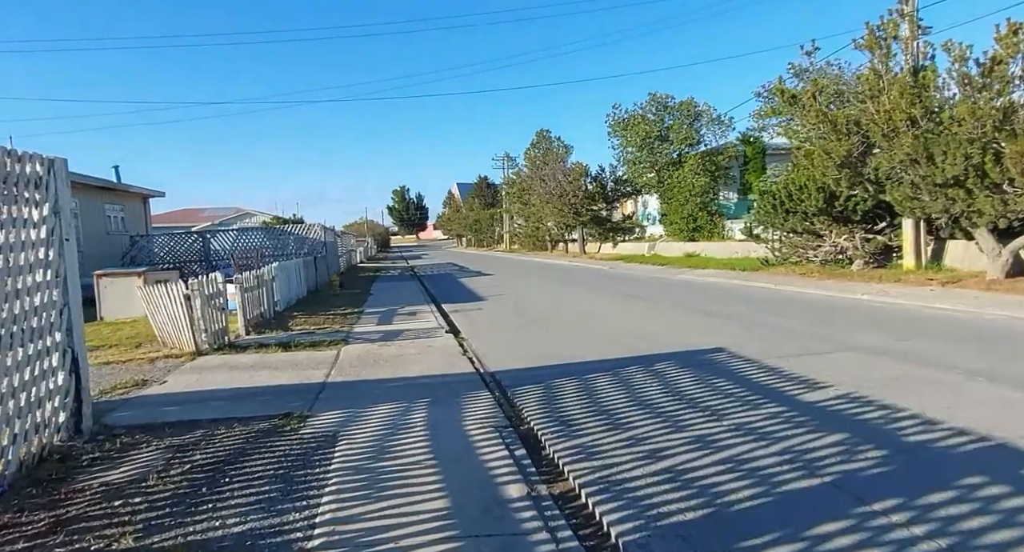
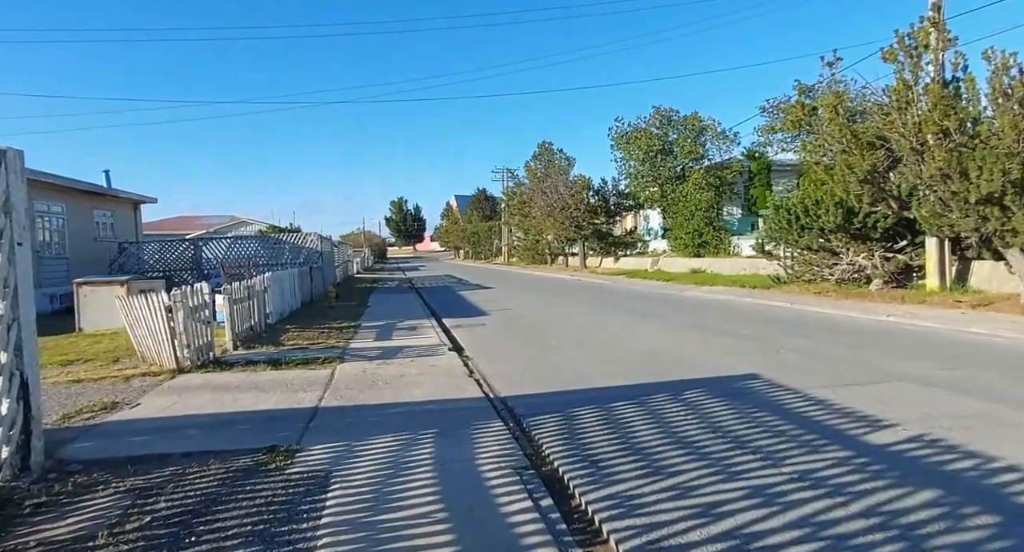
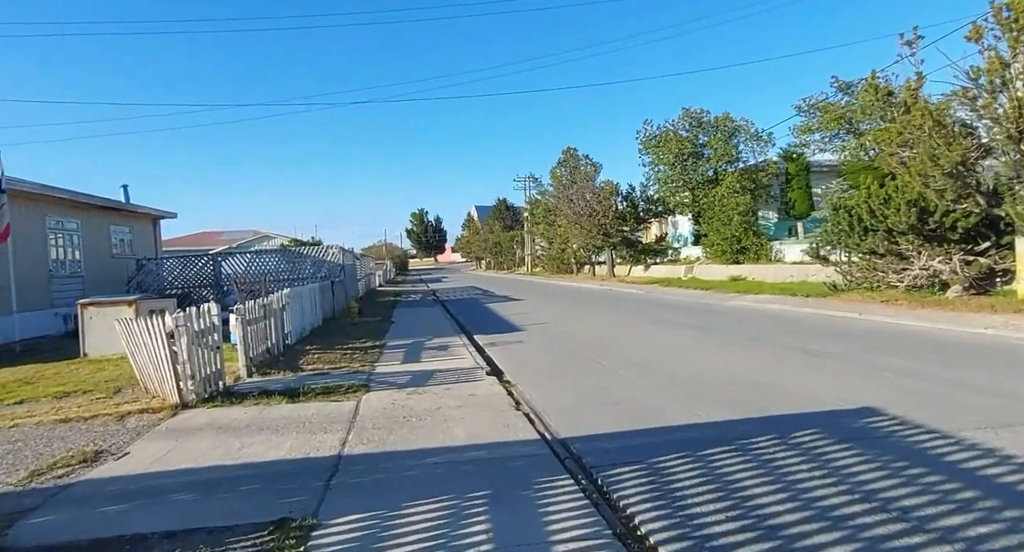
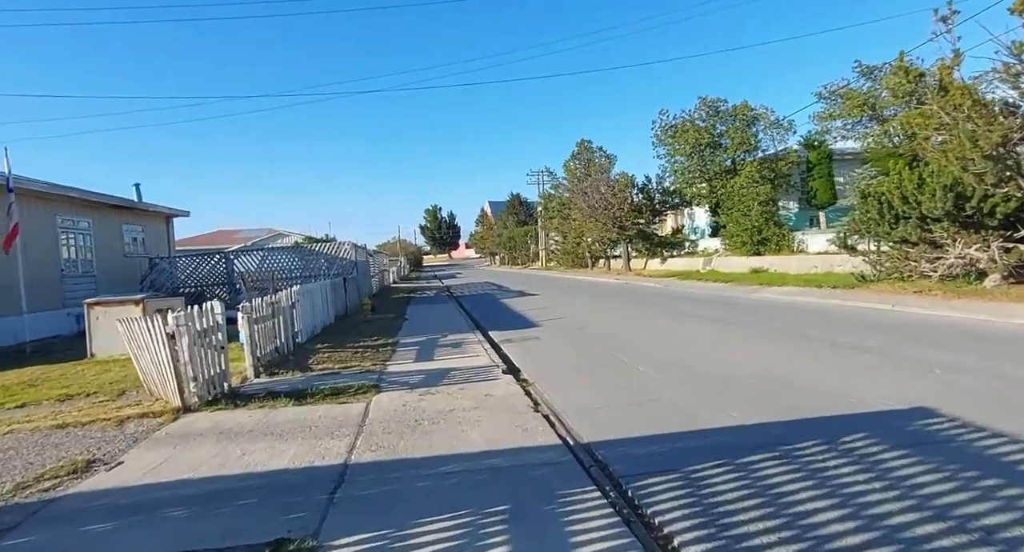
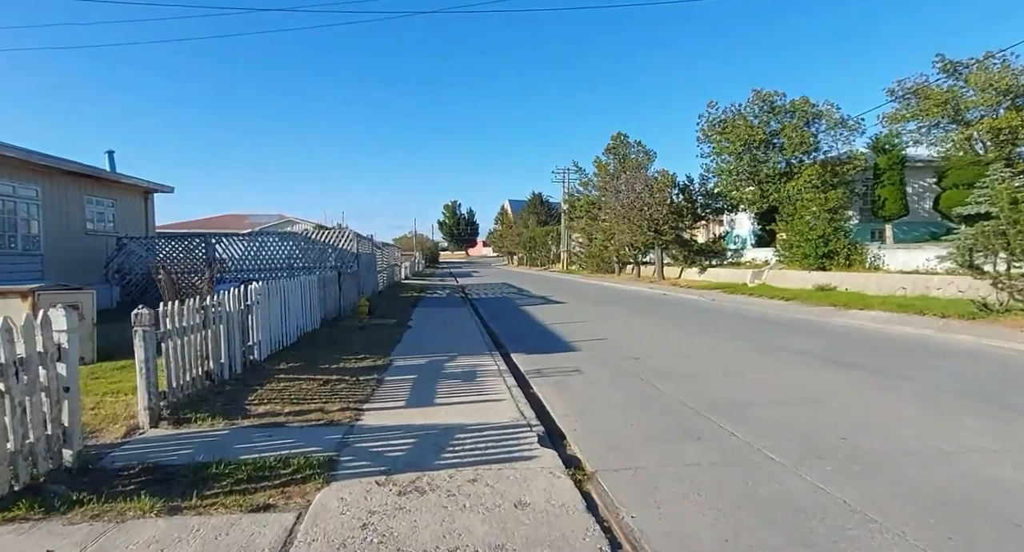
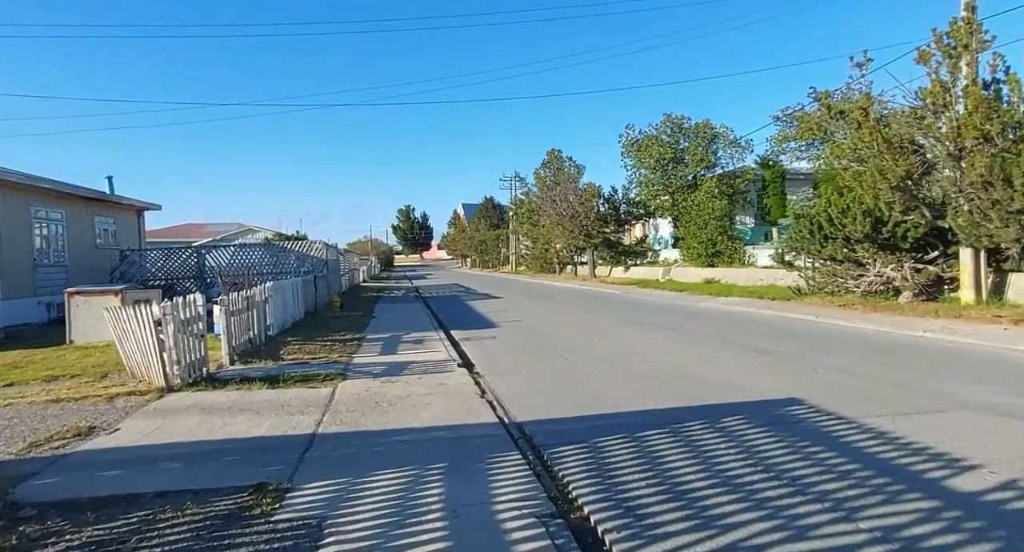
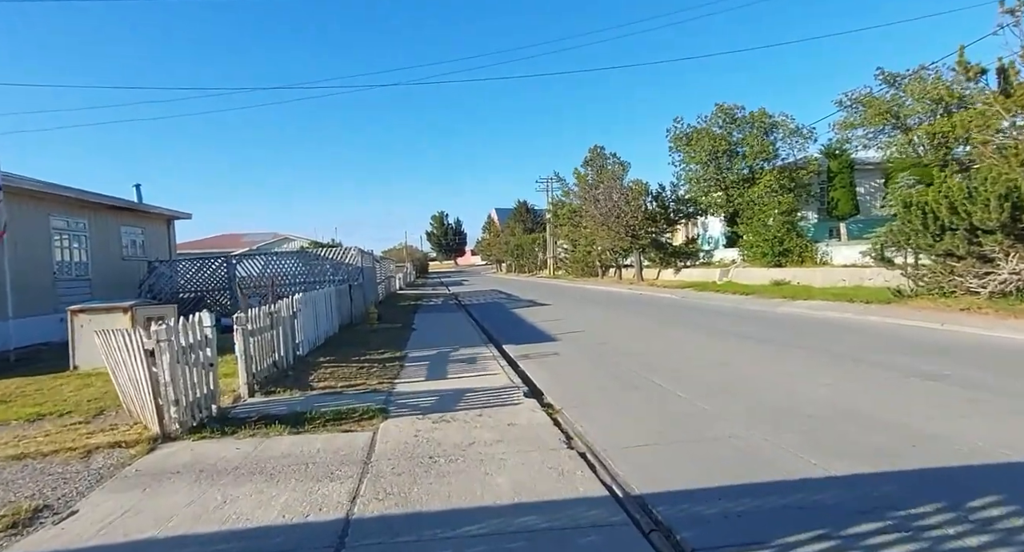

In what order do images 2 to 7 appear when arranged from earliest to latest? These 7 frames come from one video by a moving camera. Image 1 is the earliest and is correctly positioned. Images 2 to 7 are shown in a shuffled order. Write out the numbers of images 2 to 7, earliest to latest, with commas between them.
2, 6, 3, 4, 7, 5
